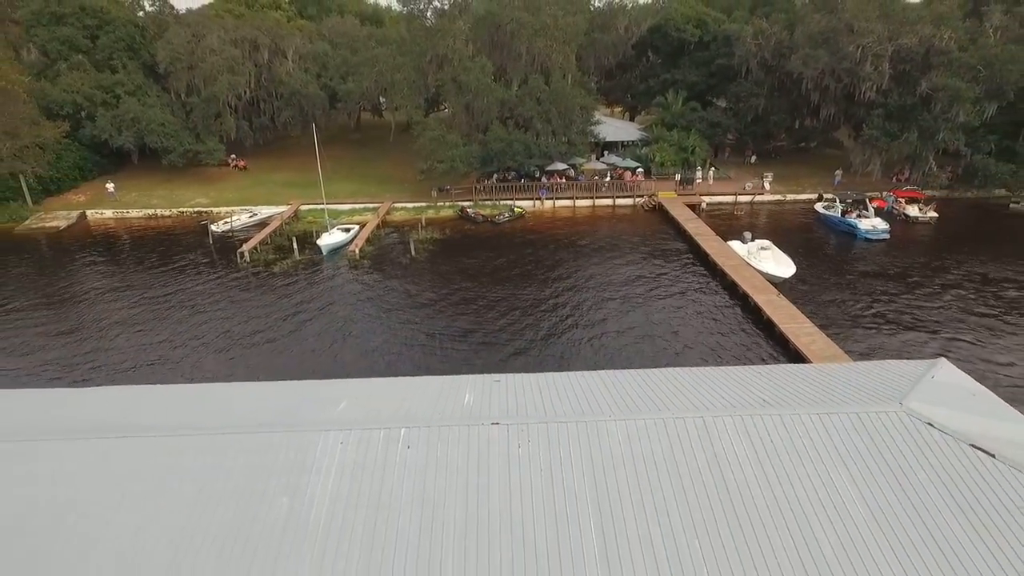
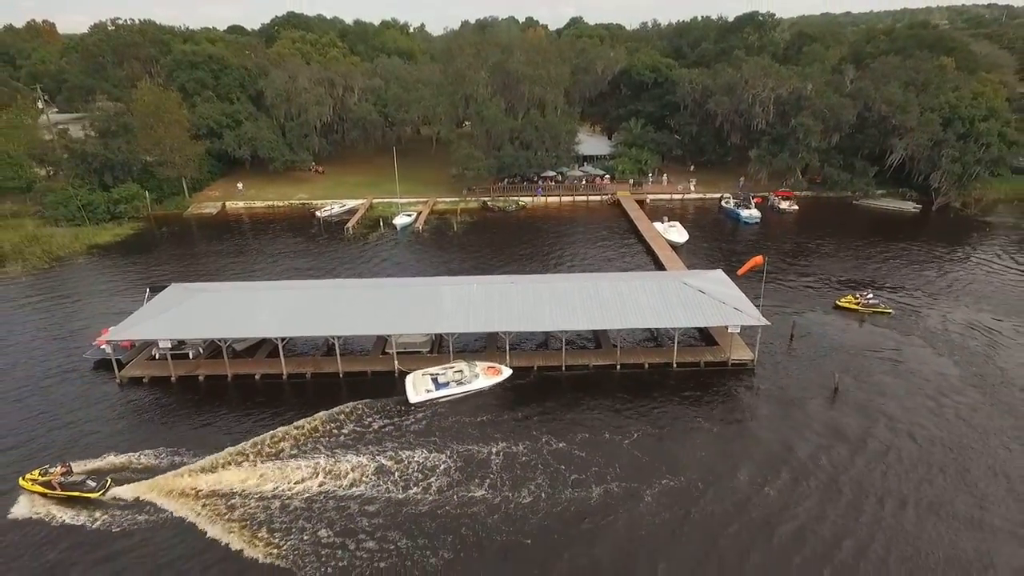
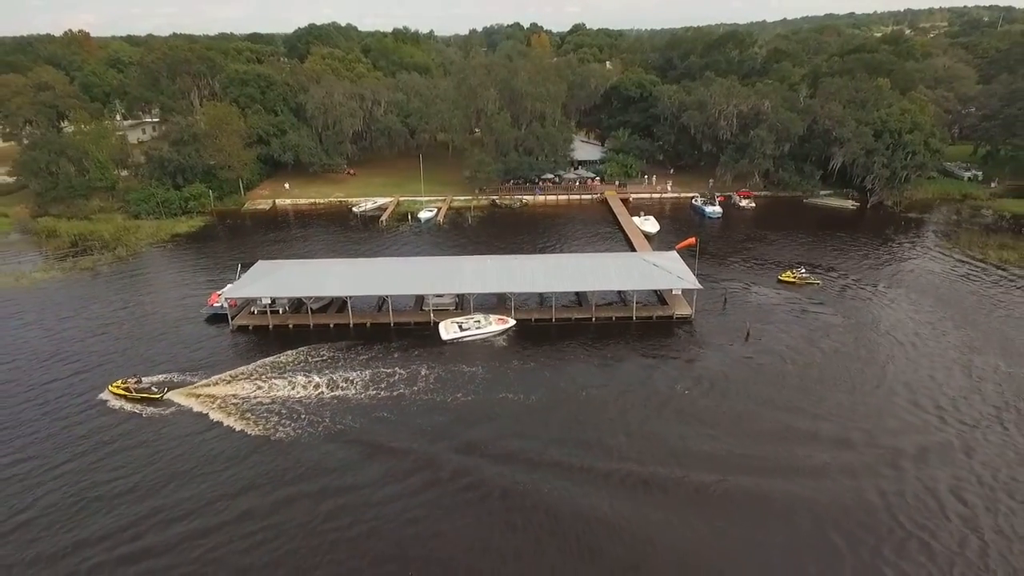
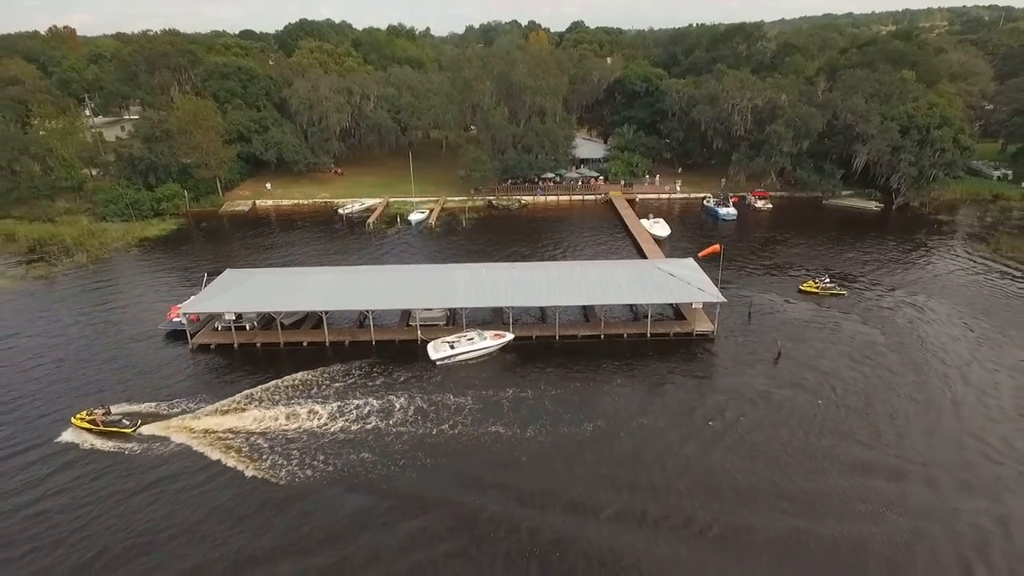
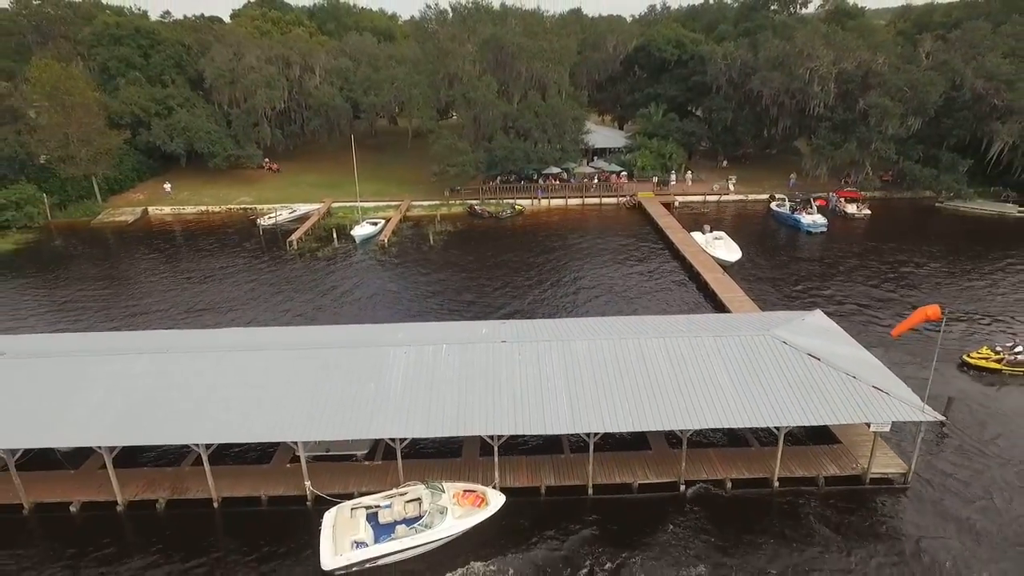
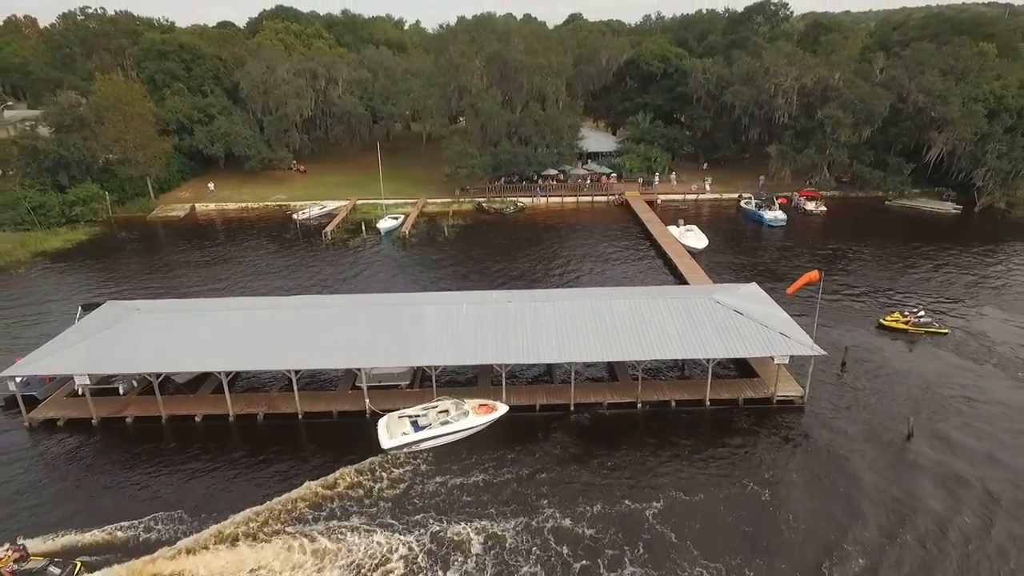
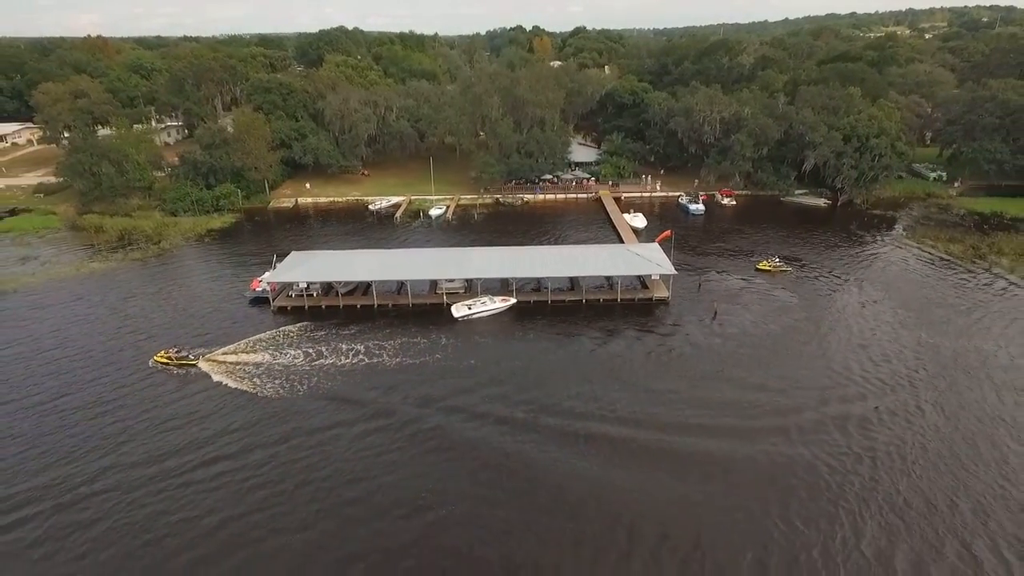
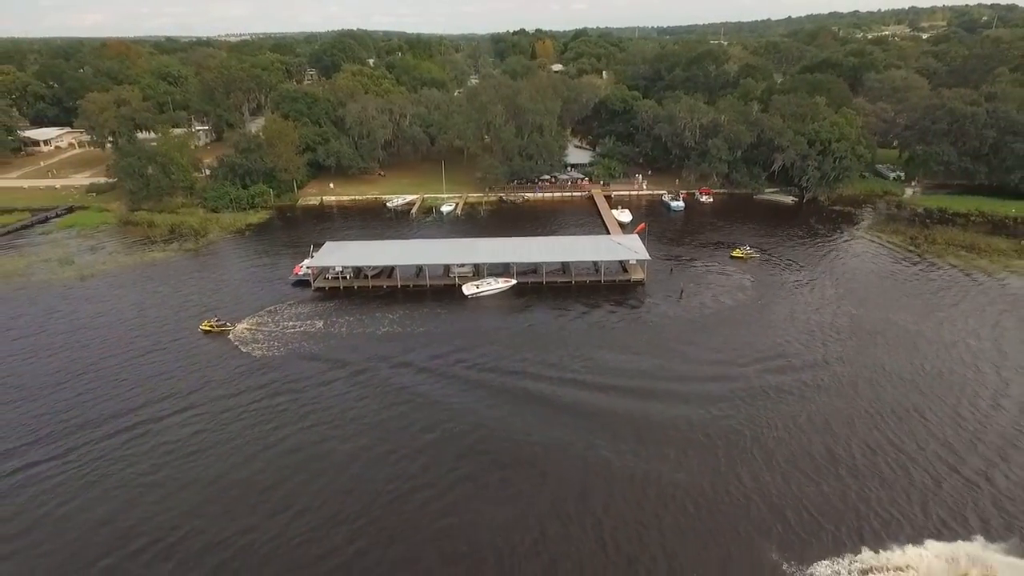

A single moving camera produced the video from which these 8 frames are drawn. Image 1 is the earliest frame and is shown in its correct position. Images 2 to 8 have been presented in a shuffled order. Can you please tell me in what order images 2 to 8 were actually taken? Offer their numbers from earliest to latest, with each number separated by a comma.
5, 6, 2, 4, 3, 7, 8
